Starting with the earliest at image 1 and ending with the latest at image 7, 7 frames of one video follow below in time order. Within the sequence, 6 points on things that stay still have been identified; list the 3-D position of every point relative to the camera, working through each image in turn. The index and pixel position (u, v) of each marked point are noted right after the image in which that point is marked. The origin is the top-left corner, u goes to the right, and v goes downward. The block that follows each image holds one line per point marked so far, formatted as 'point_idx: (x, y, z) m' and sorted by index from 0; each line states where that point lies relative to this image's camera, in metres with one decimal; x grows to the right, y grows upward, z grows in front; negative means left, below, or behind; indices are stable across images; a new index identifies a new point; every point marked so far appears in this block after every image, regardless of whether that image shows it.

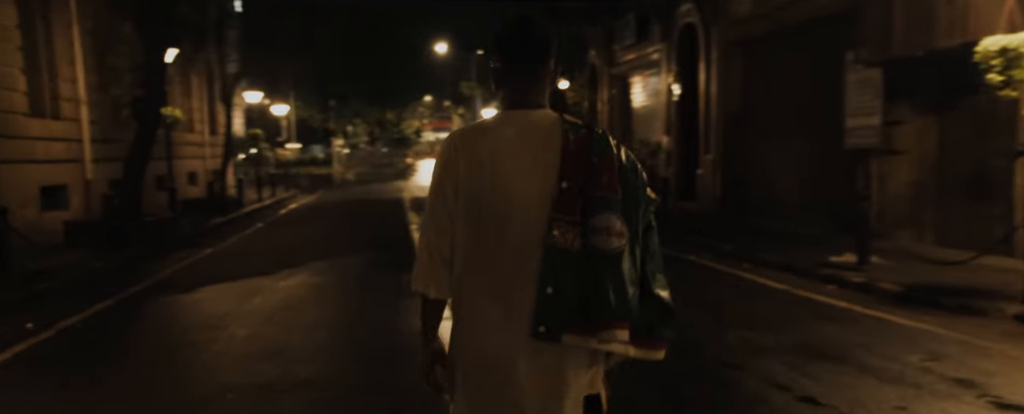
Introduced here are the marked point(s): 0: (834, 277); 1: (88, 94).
0: (+4.9, -1.0, +9.1) m
1: (-11.8, +3.2, +16.1) m
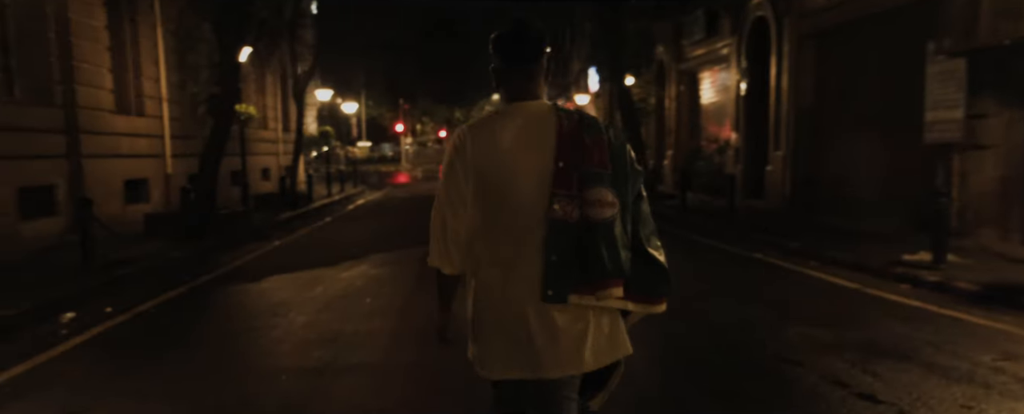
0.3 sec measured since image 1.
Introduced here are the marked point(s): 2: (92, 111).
0: (+5.7, -1.0, +8.4) m
1: (-10.1, +3.5, +17.3) m
2: (-10.0, +2.3, +13.8) m
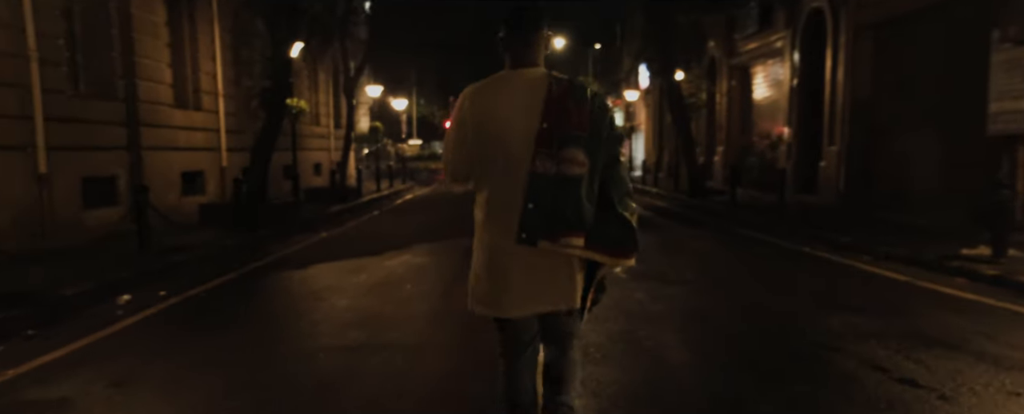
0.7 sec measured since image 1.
0: (+6.2, -0.8, +8.0) m
1: (-8.9, +3.7, +18.1) m
2: (-9.0, +2.6, +14.6) m
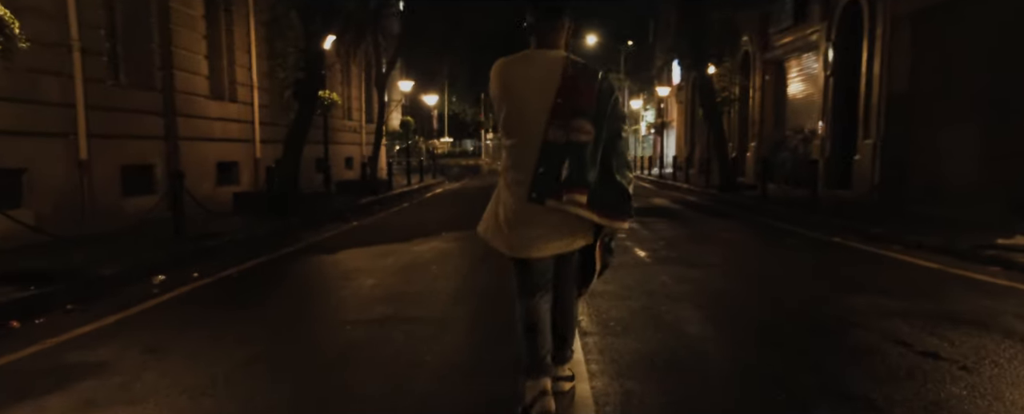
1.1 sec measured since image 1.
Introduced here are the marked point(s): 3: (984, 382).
0: (+6.5, -0.7, +7.8) m
1: (-8.0, +4.0, +18.6) m
2: (-8.4, +2.9, +15.1) m
3: (+2.8, -1.0, +3.4) m
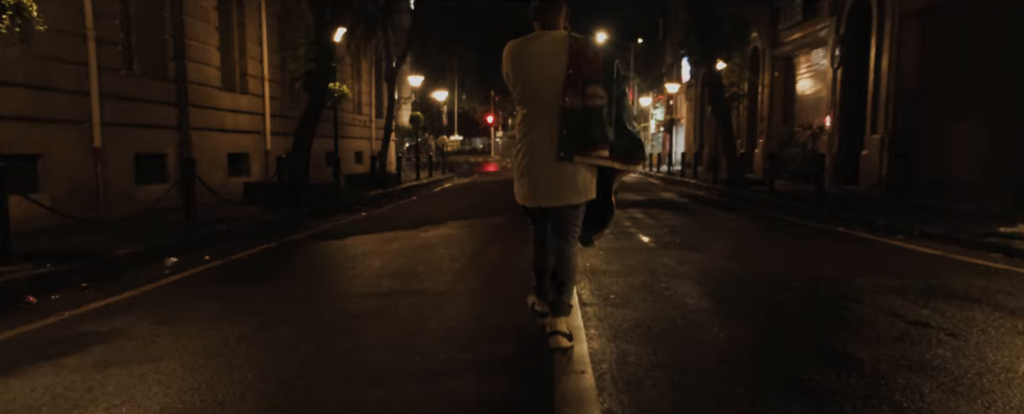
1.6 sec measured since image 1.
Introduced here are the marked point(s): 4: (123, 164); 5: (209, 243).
0: (+6.5, -0.5, +7.8) m
1: (-7.8, +4.3, +18.8) m
2: (-8.2, +3.2, +15.4) m
3: (+2.8, -0.8, +3.5) m
4: (-8.3, +0.9, +12.6) m
5: (-5.2, -0.6, +10.2) m
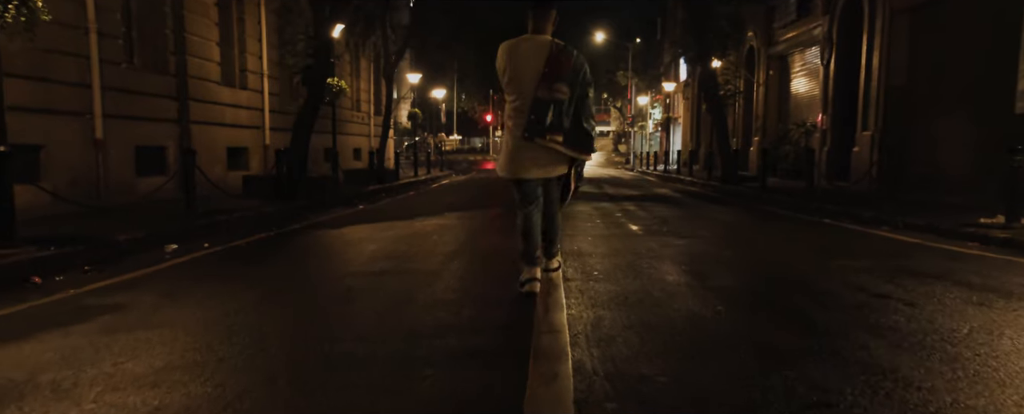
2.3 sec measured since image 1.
0: (+6.4, -0.4, +8.0) m
1: (-7.9, +4.5, +19.0) m
2: (-8.3, +3.4, +15.6) m
3: (+2.6, -0.7, +3.8) m
4: (-8.5, +1.1, +12.8) m
5: (-5.4, -0.4, +10.4) m
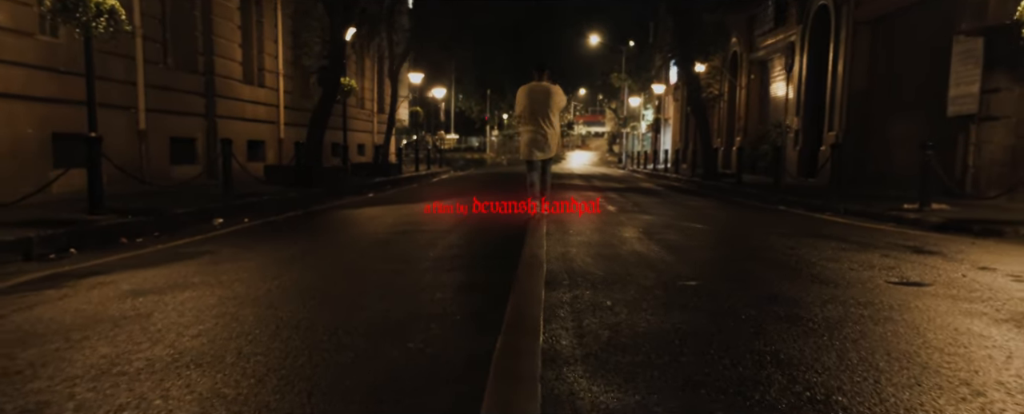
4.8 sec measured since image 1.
0: (+6.3, -0.1, +9.7) m
1: (-8.0, +4.9, +20.6) m
2: (-8.4, +3.8, +17.1) m
3: (+2.6, -0.4, +5.4) m
4: (-8.6, +1.5, +14.4) m
5: (-5.5, -0.1, +12.0) m
